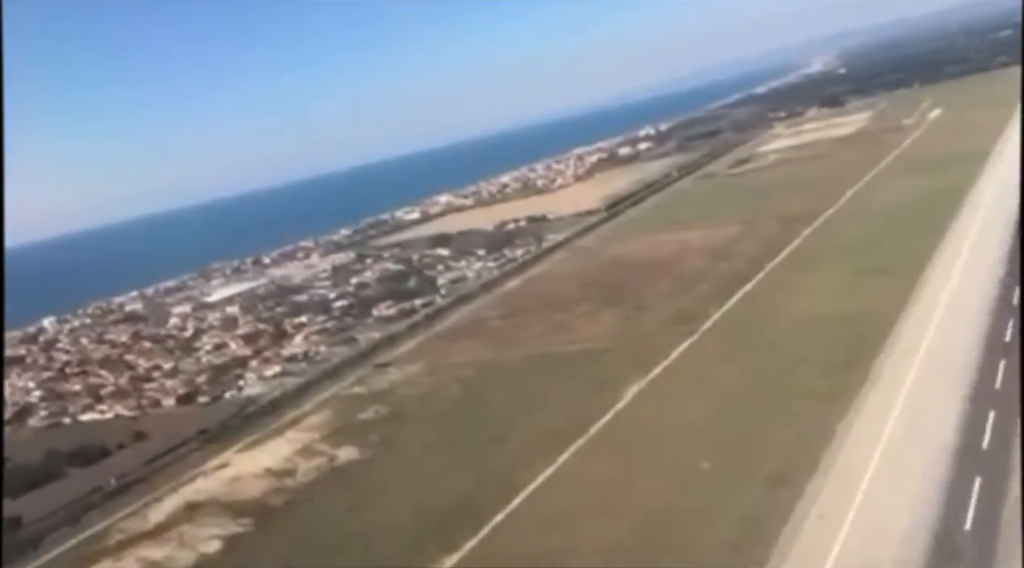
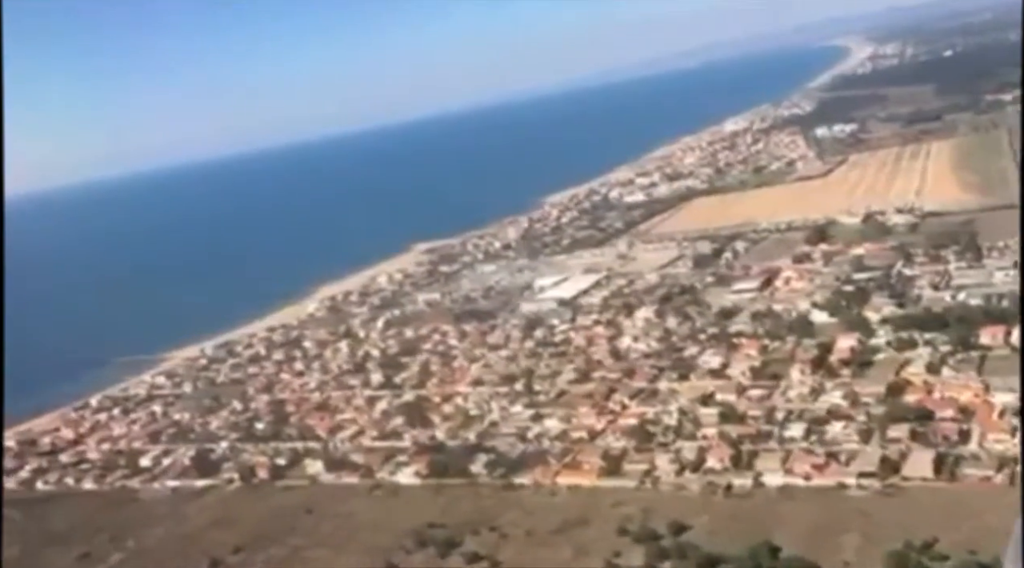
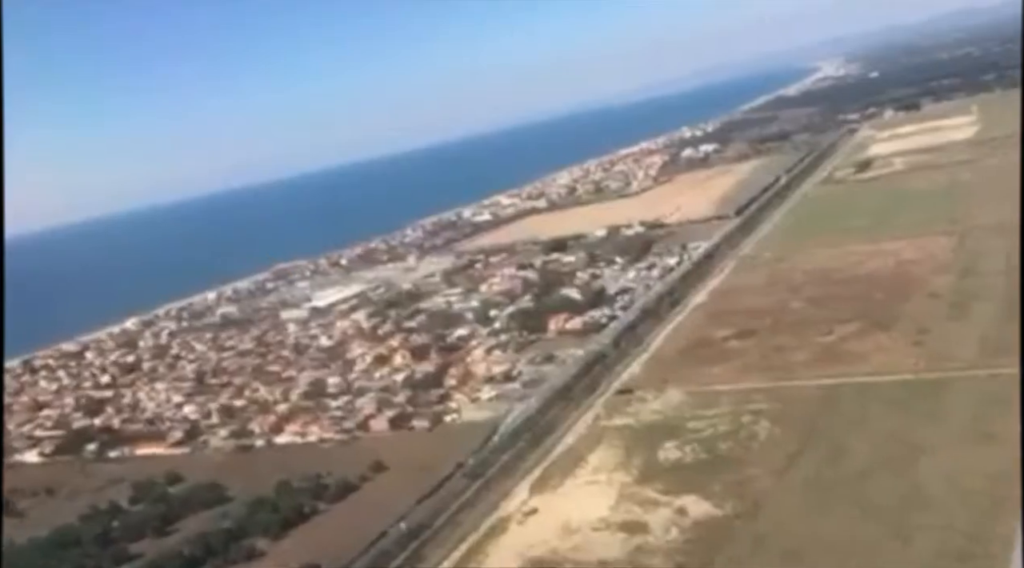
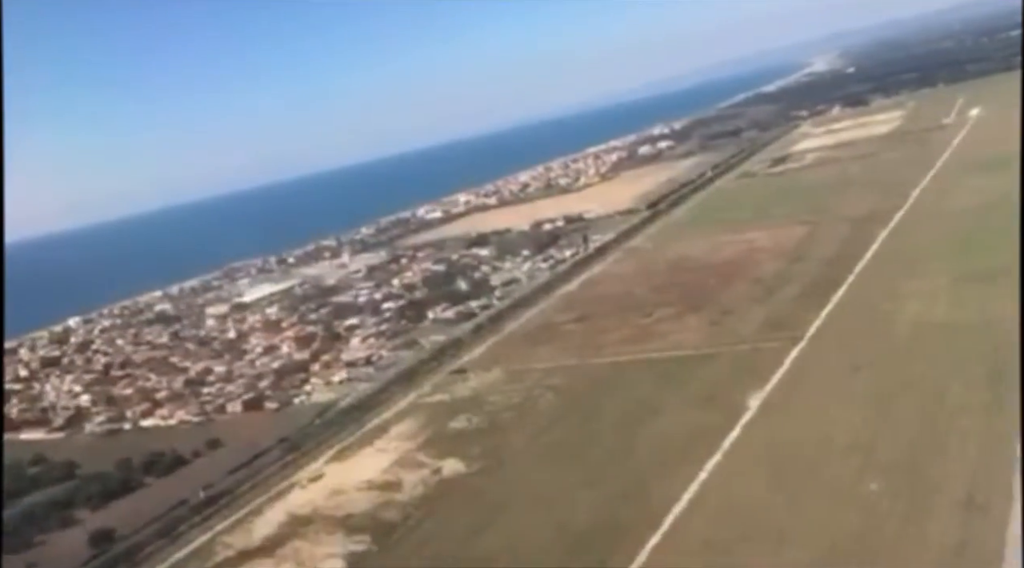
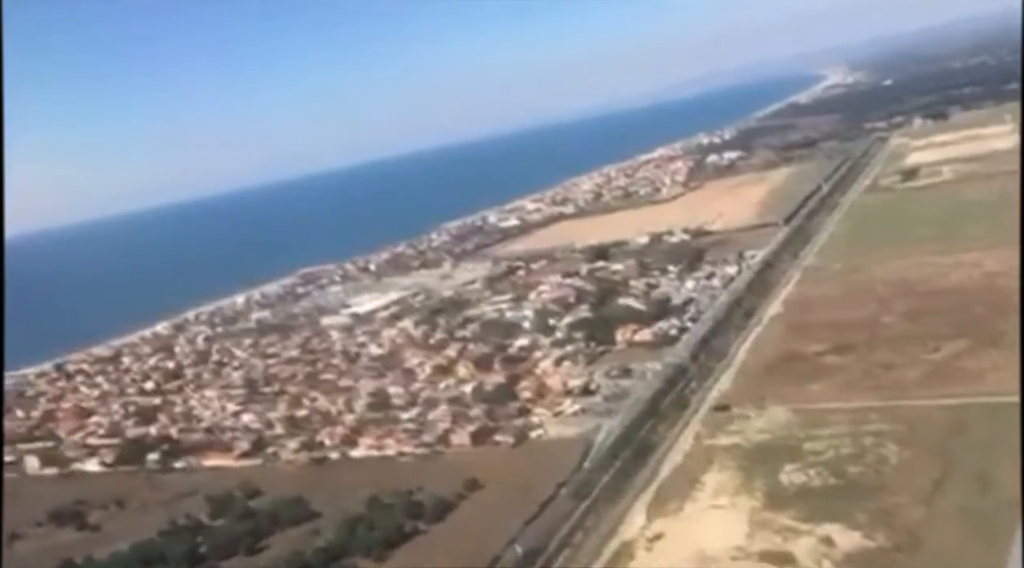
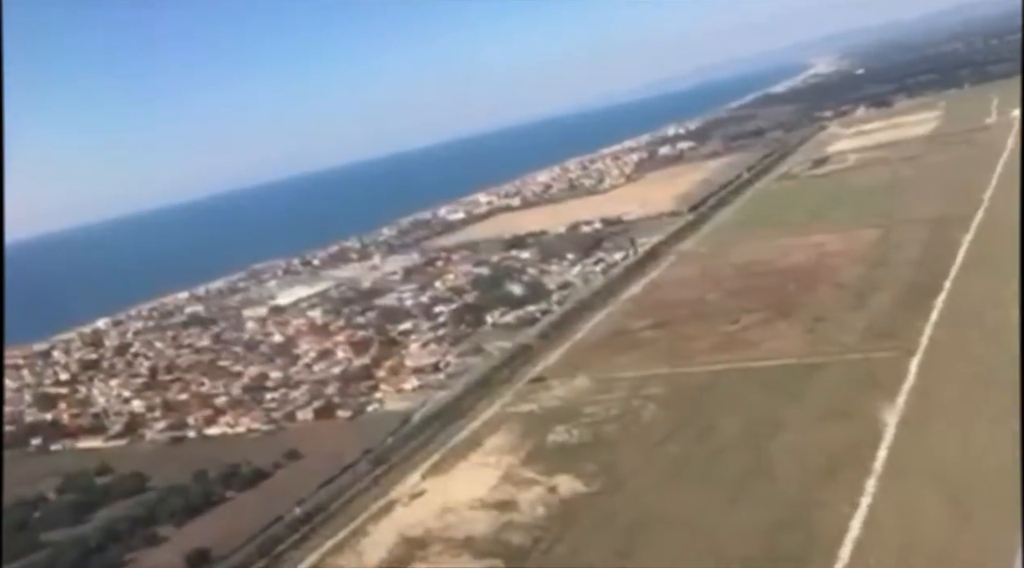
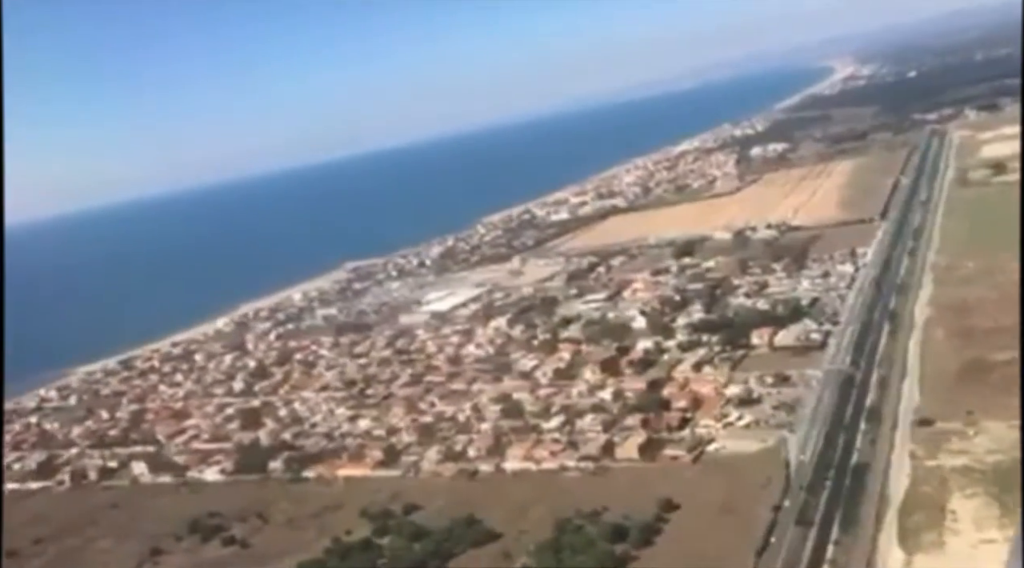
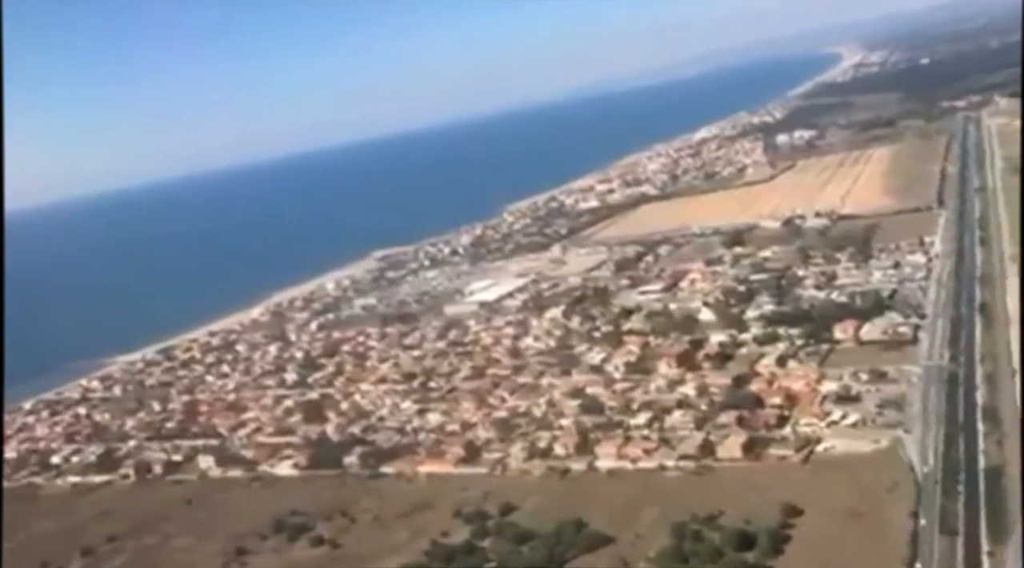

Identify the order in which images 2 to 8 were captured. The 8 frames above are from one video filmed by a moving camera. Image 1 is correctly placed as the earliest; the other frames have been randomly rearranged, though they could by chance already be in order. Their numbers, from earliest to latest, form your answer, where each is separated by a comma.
4, 6, 3, 5, 7, 8, 2
